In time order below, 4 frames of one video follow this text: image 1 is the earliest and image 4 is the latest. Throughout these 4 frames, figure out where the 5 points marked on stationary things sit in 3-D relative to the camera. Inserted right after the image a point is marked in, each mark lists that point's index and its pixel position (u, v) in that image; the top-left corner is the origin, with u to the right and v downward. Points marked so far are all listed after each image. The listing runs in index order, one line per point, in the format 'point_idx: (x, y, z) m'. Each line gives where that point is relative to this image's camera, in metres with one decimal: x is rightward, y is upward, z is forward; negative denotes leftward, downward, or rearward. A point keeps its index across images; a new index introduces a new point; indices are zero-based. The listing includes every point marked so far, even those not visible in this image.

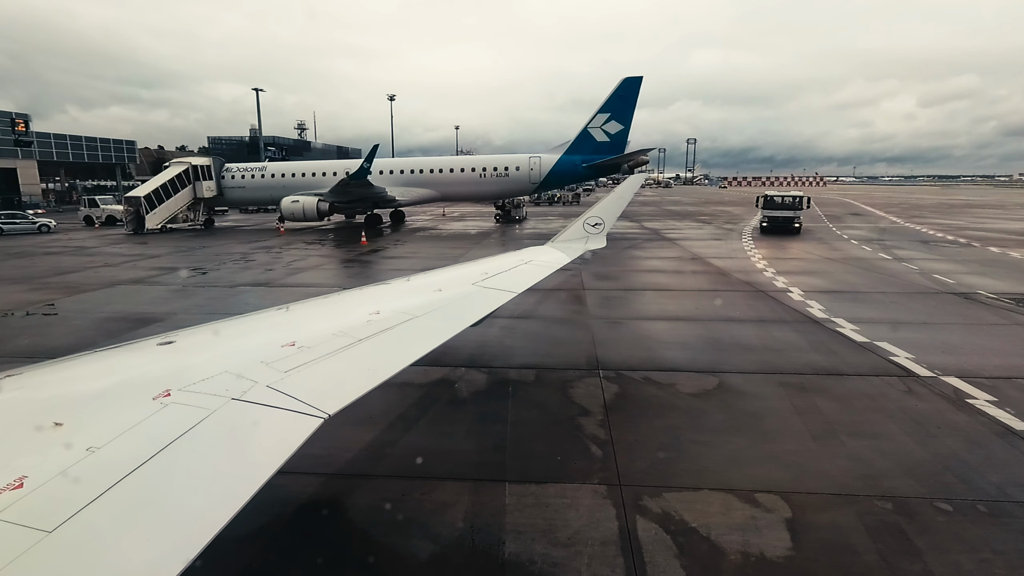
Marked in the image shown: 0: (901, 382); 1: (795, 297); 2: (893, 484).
0: (+3.5, -0.8, +6.9) m
1: (+5.1, -0.2, +14.0) m
2: (+2.2, -1.1, +4.5) m
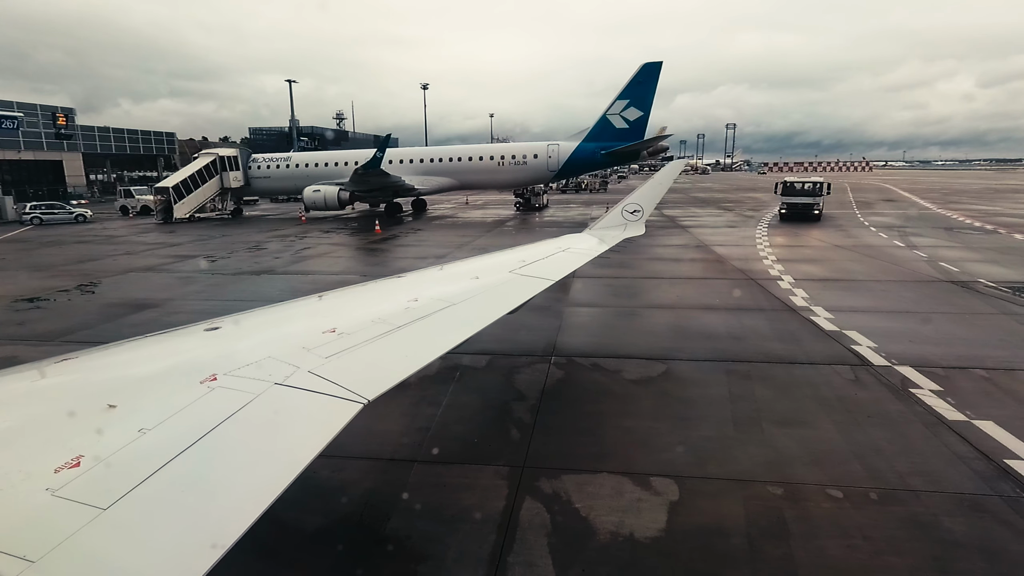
0: (+2.9, -0.7, +6.8) m
1: (+4.8, +0.1, +13.9) m
2: (+1.6, -1.0, +4.5) m
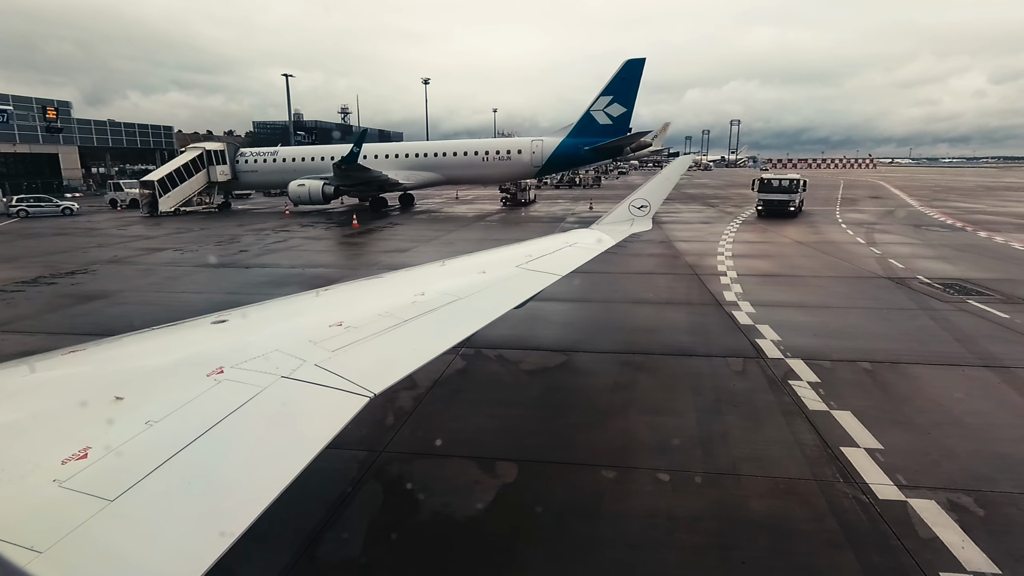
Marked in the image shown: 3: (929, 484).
0: (+2.0, -0.7, +7.0) m
1: (+3.9, +0.2, +14.1) m
2: (+0.8, -1.0, +4.6) m
3: (+2.2, -1.0, +4.1) m
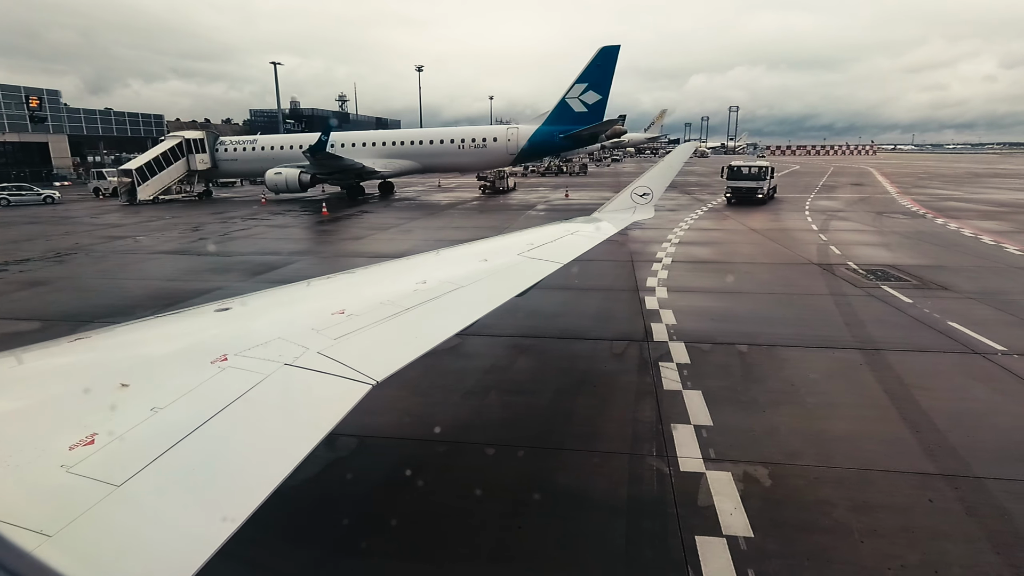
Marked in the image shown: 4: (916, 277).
0: (+1.0, -0.5, +7.2) m
1: (+2.7, +0.4, +14.3) m
2: (-0.2, -0.9, +4.8) m
3: (+1.2, -0.9, +4.3) m
4: (+6.6, +0.2, +12.8) m
